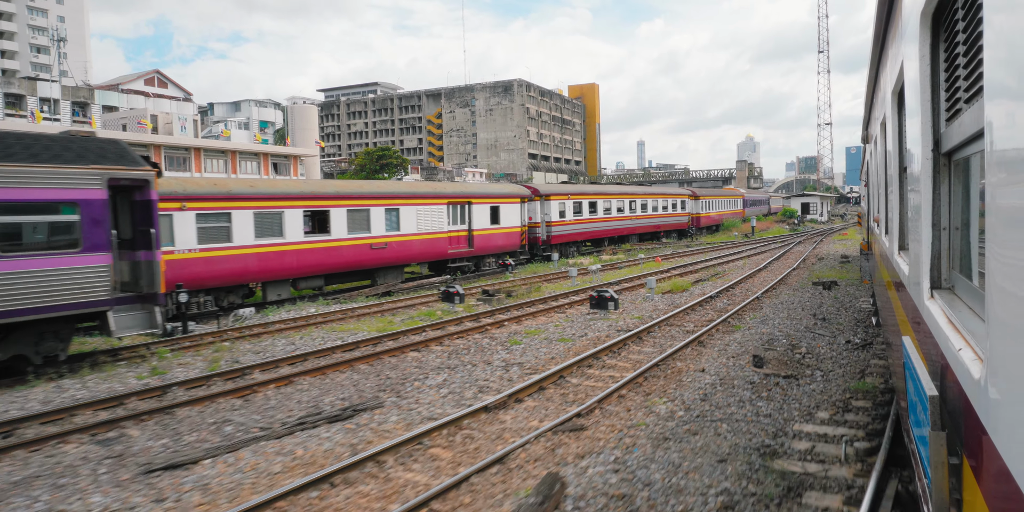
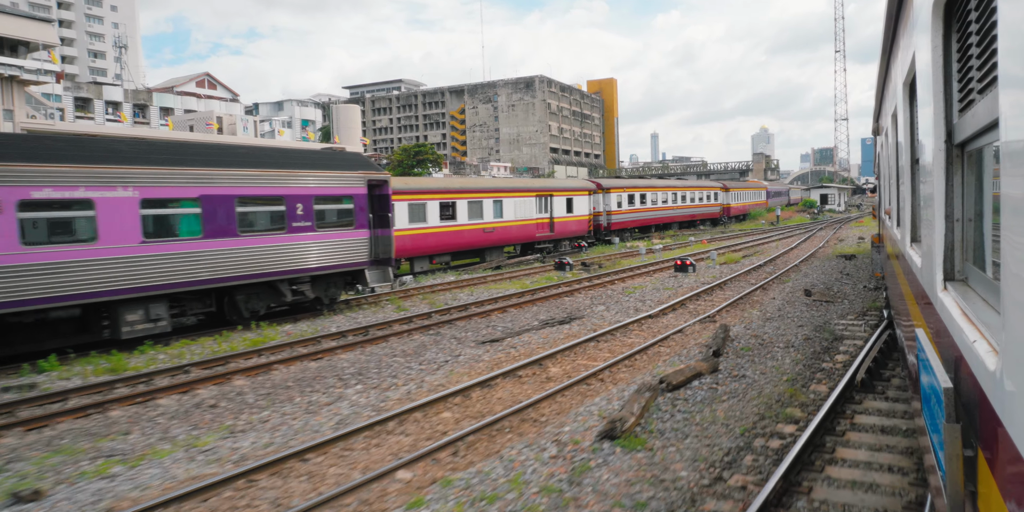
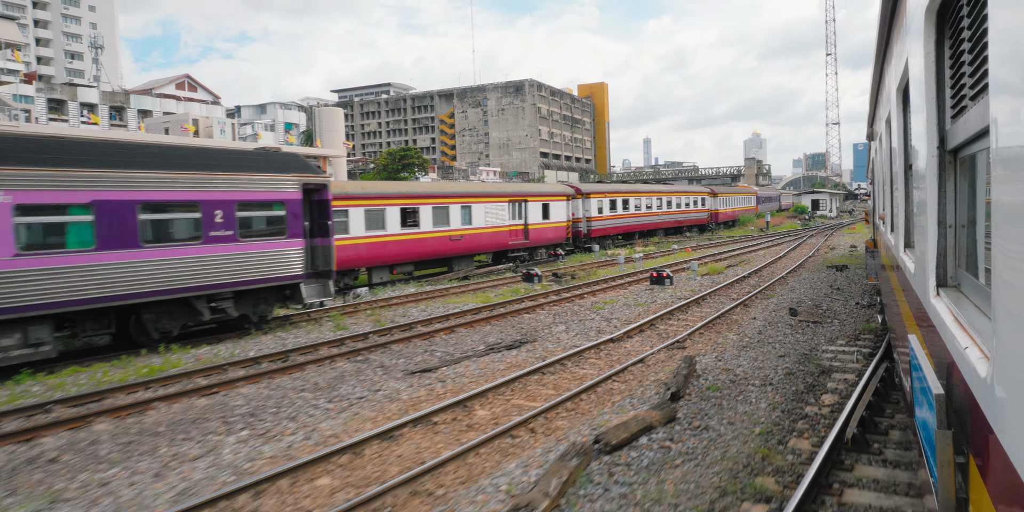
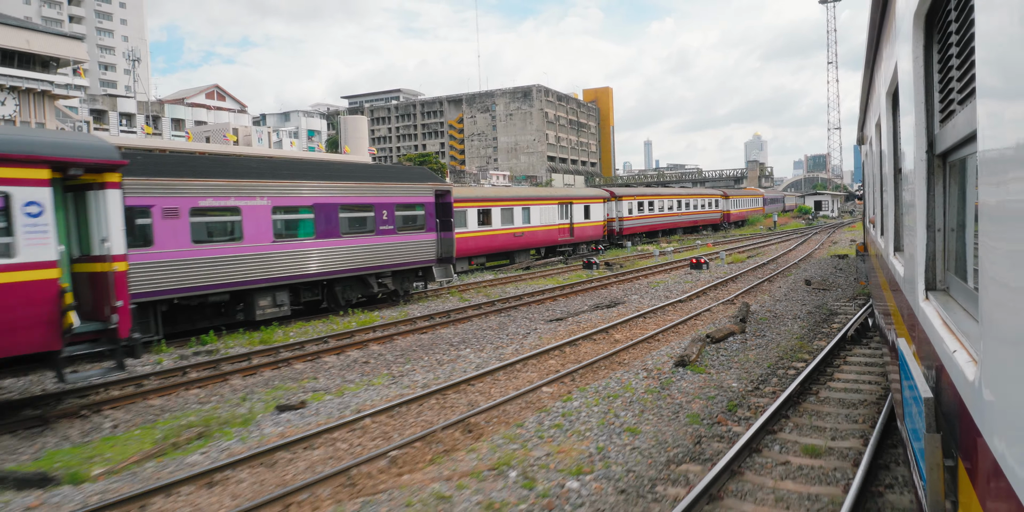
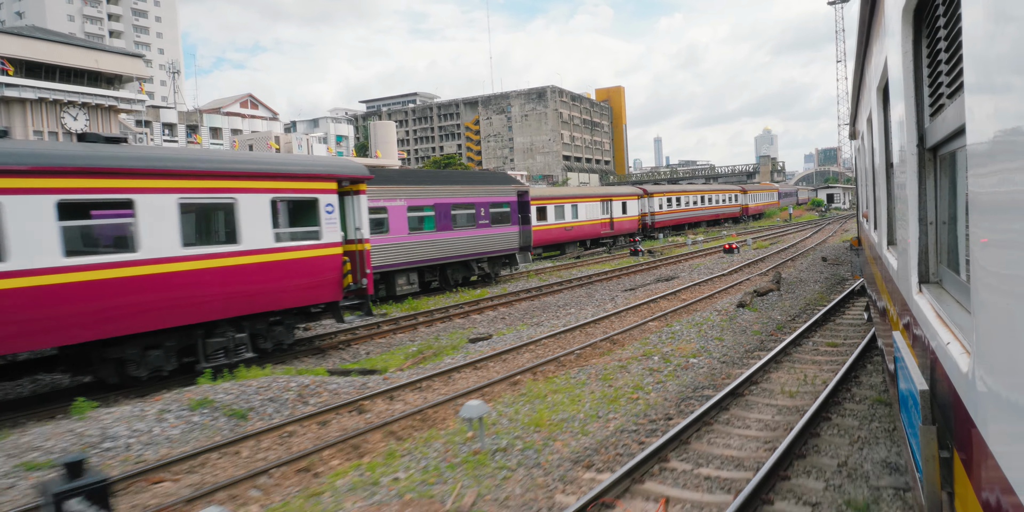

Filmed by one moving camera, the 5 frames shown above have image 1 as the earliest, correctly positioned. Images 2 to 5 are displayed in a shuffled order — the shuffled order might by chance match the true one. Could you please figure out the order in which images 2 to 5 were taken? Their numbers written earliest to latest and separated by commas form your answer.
3, 2, 4, 5
